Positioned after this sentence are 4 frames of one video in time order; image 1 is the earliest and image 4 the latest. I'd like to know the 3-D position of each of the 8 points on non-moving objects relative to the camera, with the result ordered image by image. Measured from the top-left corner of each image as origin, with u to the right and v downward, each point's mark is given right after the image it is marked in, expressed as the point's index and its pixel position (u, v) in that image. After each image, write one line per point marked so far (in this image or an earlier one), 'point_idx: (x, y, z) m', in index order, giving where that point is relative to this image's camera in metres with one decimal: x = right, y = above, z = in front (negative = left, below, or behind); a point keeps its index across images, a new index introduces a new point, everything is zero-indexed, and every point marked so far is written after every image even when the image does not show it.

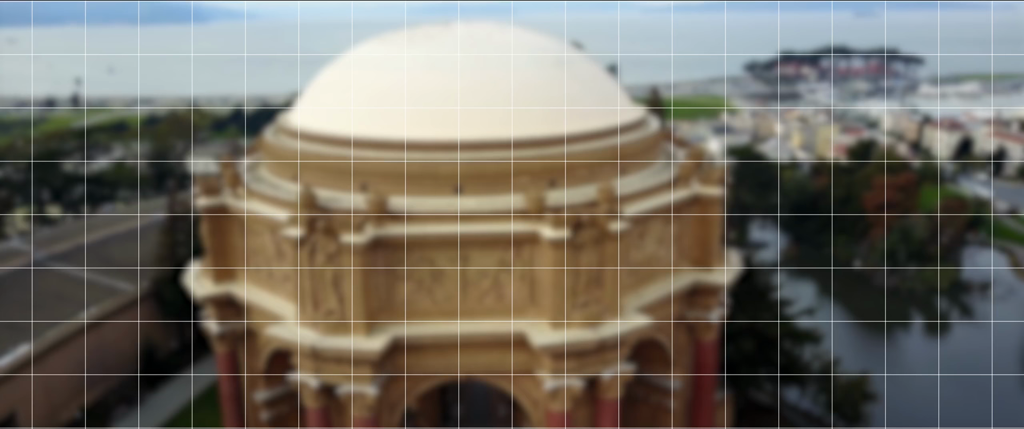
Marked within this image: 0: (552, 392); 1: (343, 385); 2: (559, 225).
0: (+0.8, -3.7, +15.0) m
1: (-3.5, -3.6, +14.9) m
2: (+1.0, -0.2, +14.3) m
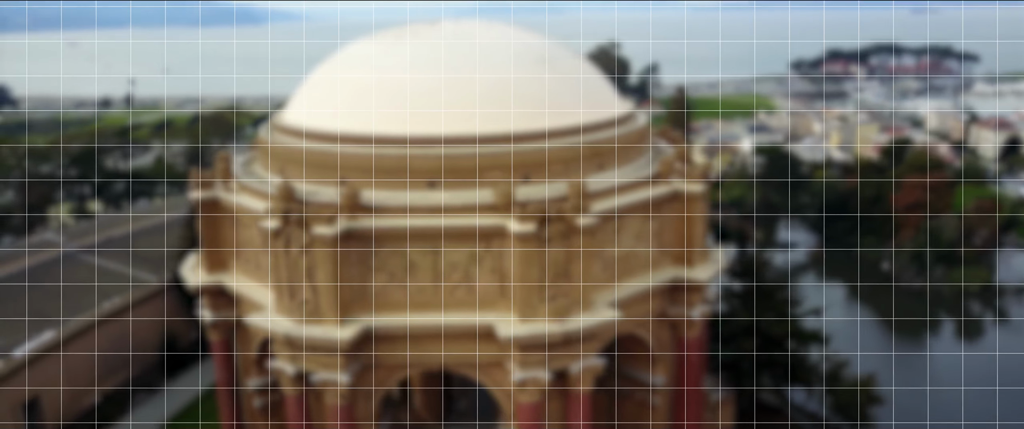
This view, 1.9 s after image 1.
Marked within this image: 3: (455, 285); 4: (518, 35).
0: (+0.2, -3.6, +15.2) m
1: (-4.2, -3.4, +15.3) m
2: (+0.3, -0.1, +14.5) m
3: (-1.2, -1.5, +15.4) m
4: (0.0, +4.3, +17.5) m
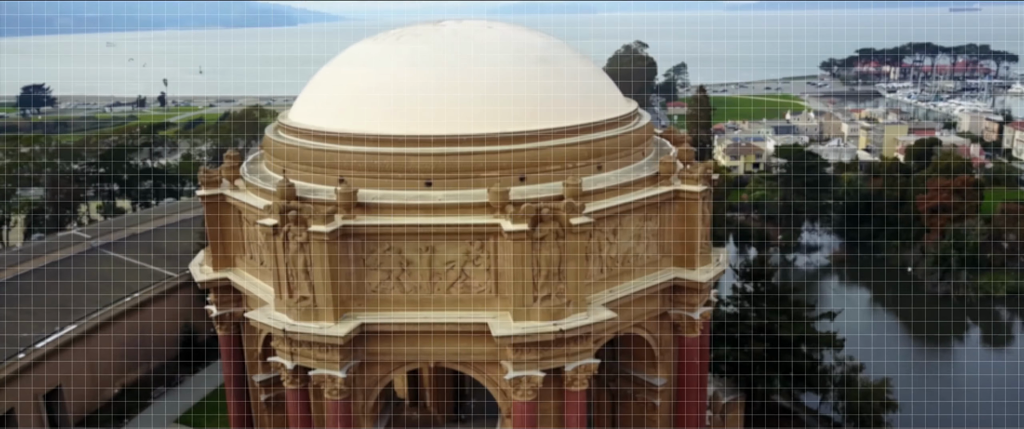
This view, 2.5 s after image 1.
0: (0.0, -3.6, +15.2) m
1: (-4.3, -3.4, +15.6) m
2: (+0.2, -0.1, +14.6) m
3: (-1.3, -1.5, +15.5) m
4: (+0.1, +4.3, +17.5) m
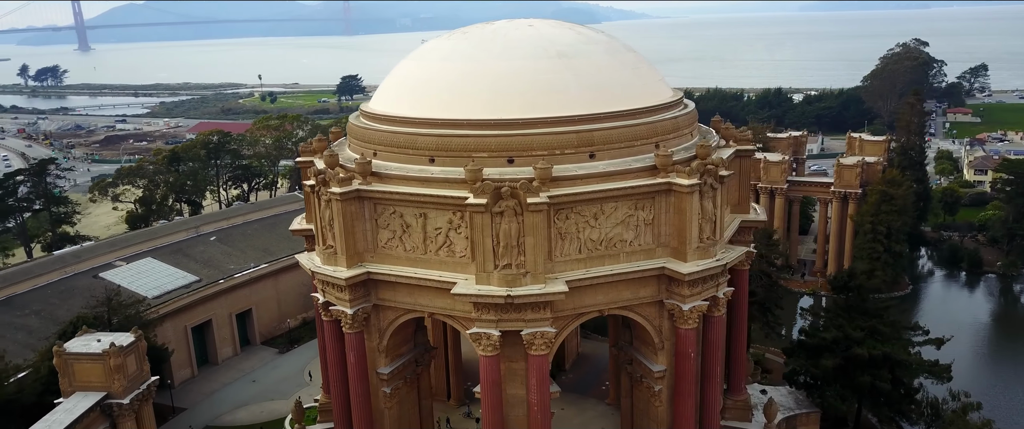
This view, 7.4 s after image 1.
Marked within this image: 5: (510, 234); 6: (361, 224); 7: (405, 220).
0: (-0.9, -3.0, +17.4) m
1: (-4.7, -2.4, +19.2) m
2: (-0.6, +0.5, +16.7) m
3: (-1.9, -0.8, +18.0) m
4: (+0.6, +4.8, +19.4) m
5: (0.0, -0.5, +16.8) m
6: (-4.0, -0.3, +18.7) m
7: (-2.7, -0.1, +18.3) m
